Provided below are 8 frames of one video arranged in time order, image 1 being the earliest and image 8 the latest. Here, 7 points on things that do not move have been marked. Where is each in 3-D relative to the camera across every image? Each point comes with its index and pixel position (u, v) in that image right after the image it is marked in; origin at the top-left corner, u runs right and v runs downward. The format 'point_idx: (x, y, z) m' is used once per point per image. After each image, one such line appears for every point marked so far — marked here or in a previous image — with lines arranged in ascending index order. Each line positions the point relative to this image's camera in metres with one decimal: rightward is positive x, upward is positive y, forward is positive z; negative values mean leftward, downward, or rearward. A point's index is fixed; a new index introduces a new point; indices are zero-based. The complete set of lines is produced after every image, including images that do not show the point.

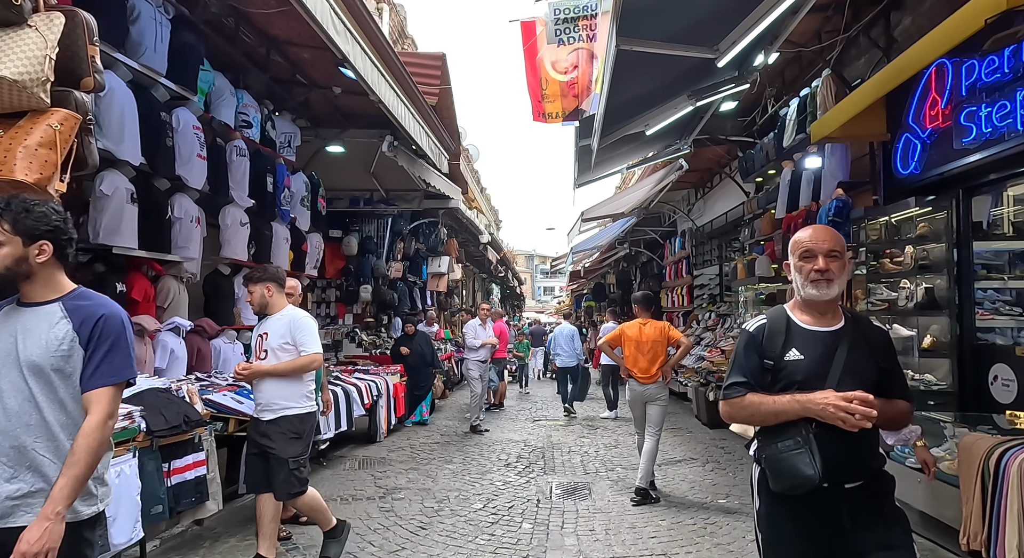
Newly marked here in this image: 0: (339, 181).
0: (-2.5, +1.4, +9.5) m
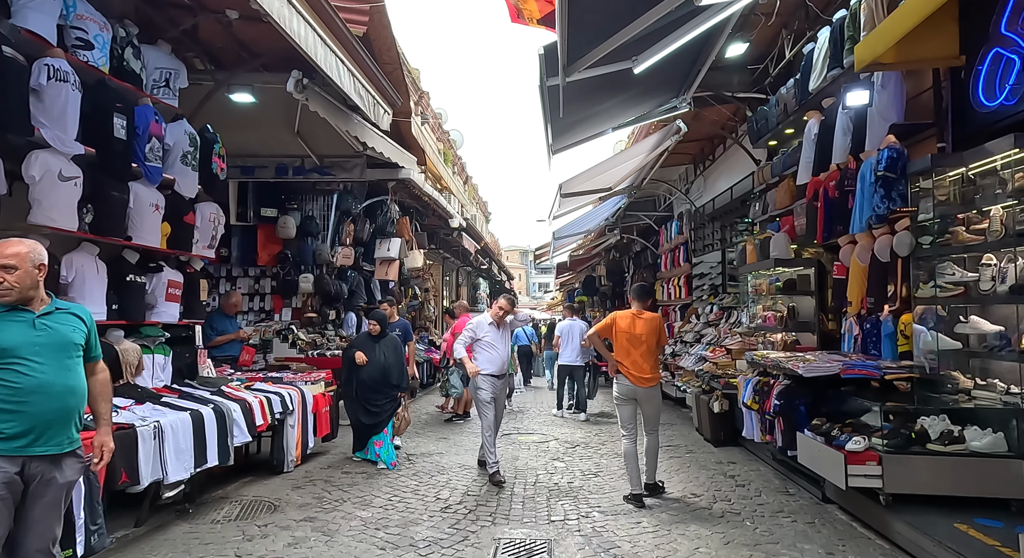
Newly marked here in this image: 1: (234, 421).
0: (-2.9, +1.6, +7.7) m
1: (-2.0, -1.0, +4.8) m
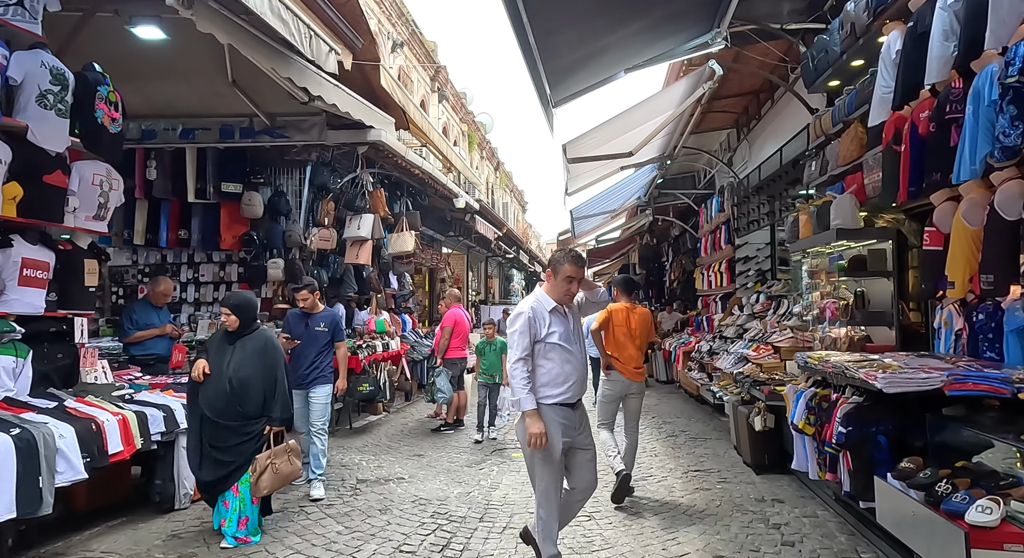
0: (-3.0, +1.7, +6.4) m
1: (-2.3, -0.9, +3.4) m
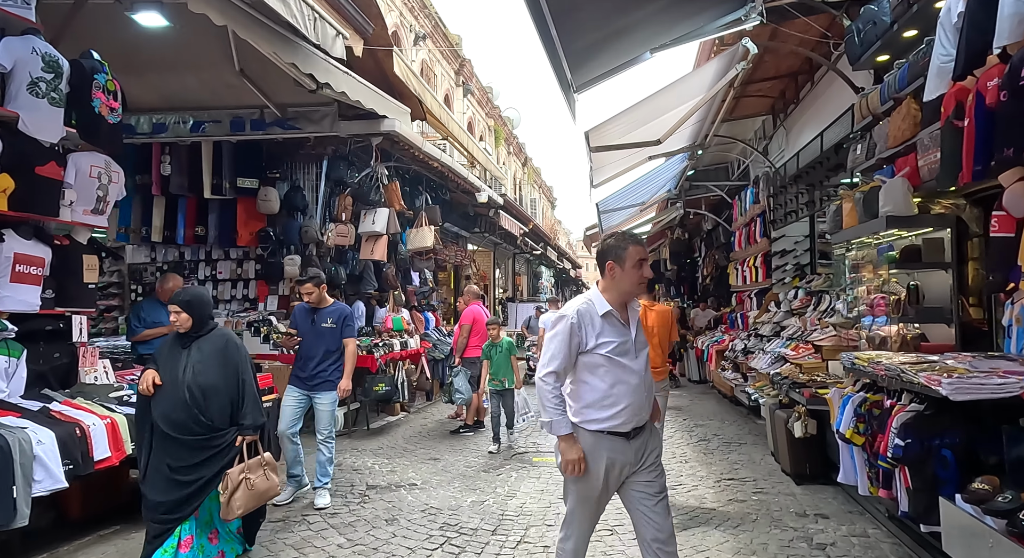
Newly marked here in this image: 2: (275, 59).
0: (-2.9, +1.7, +6.2) m
1: (-2.2, -0.8, +3.2) m
2: (-1.7, +1.6, +4.9) m
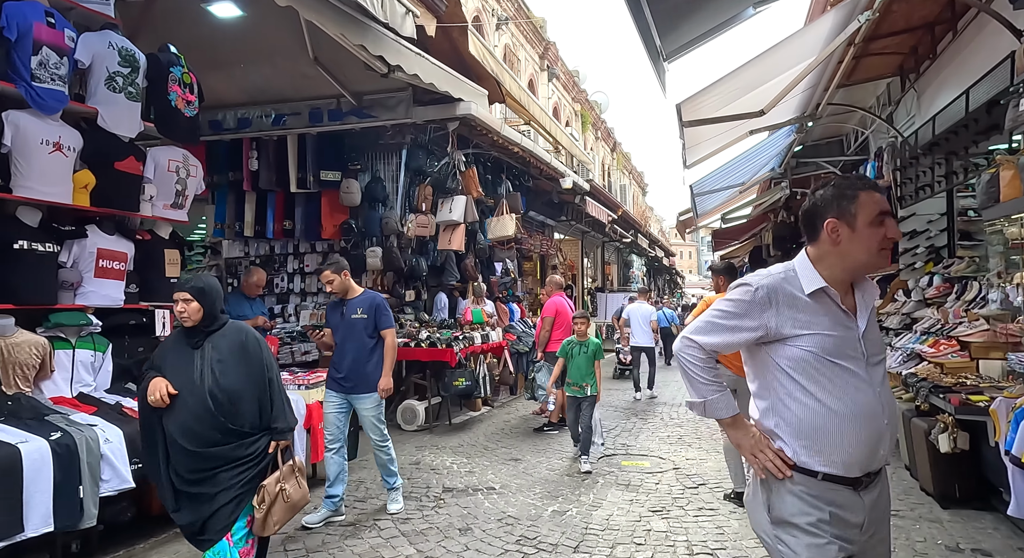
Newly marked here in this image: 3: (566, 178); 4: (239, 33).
0: (-2.1, +1.8, +6.2) m
1: (-1.9, -0.8, +3.1) m
2: (-1.2, +1.7, +4.8) m
3: (+0.8, +1.5, +10.0) m
4: (-2.1, +1.9, +5.3) m
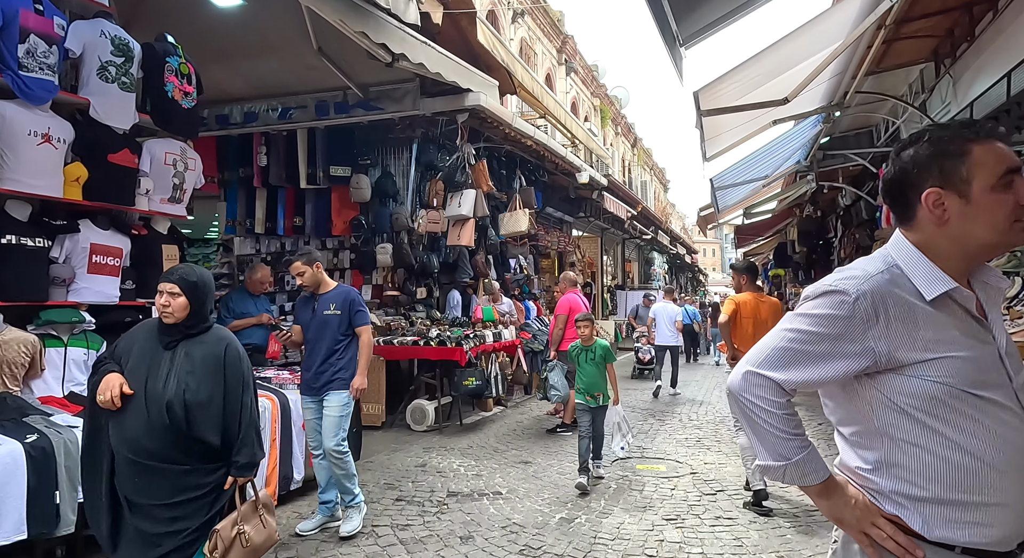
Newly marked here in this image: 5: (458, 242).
0: (-2.0, +1.8, +6.0) m
1: (-1.9, -0.8, +3.0) m
2: (-1.1, +1.7, +4.6) m
3: (+1.0, +1.5, +9.8) m
4: (-2.1, +2.0, +5.2) m
5: (-0.7, +0.4, +7.8) m
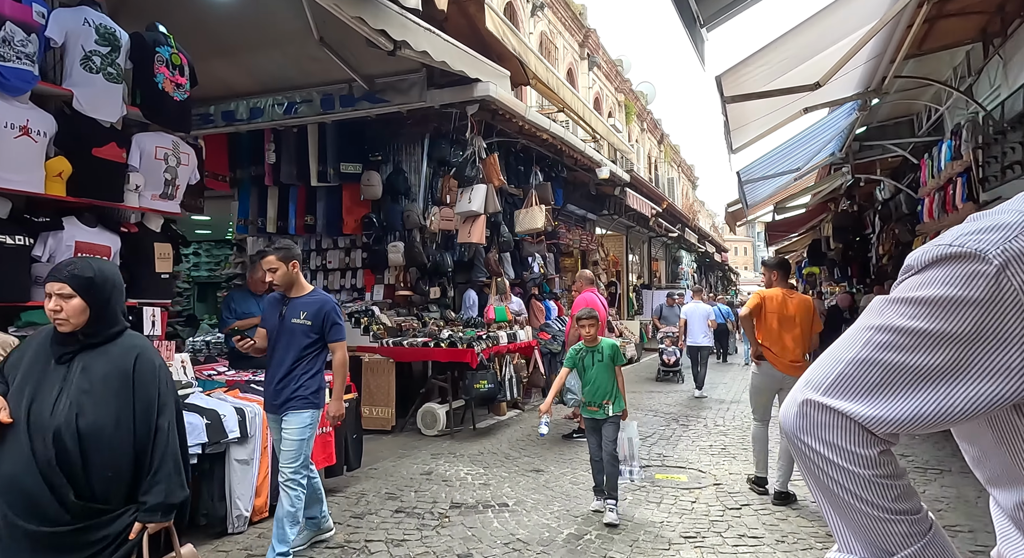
0: (-1.9, +1.8, +5.8) m
1: (-1.9, -0.8, +2.8) m
2: (-1.1, +1.7, +4.4) m
3: (+1.3, +1.6, +9.5) m
4: (-2.0, +2.0, +5.0) m
5: (-0.5, +0.4, +7.5) m
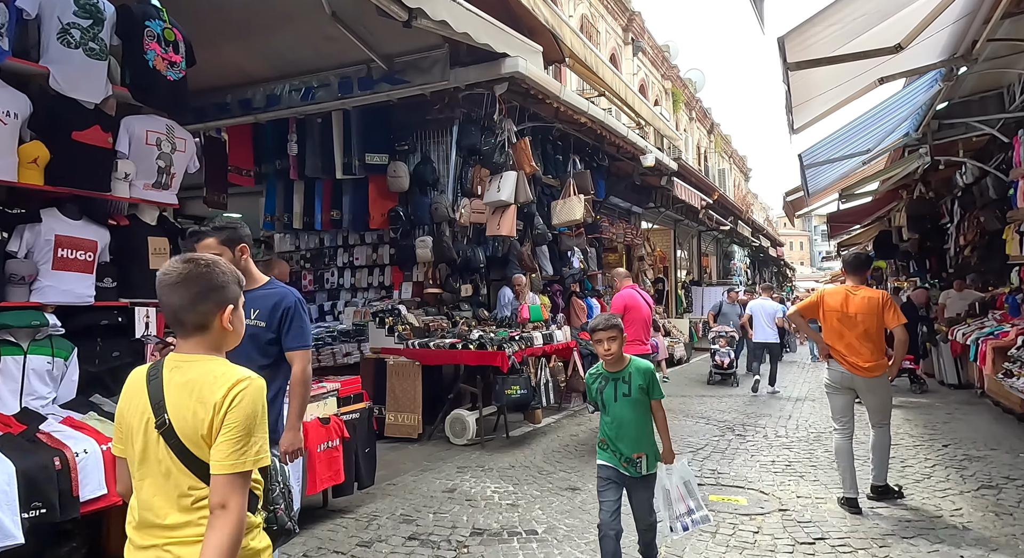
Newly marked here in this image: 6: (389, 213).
0: (-1.7, +1.9, +5.4) m
1: (-1.8, -0.8, +2.4) m
2: (-1.0, +1.7, +3.9) m
3: (+1.8, +1.6, +8.8) m
4: (-1.8, +2.0, +4.6) m
5: (-0.1, +0.5, +7.0) m
6: (-1.3, +0.7, +7.1) m
